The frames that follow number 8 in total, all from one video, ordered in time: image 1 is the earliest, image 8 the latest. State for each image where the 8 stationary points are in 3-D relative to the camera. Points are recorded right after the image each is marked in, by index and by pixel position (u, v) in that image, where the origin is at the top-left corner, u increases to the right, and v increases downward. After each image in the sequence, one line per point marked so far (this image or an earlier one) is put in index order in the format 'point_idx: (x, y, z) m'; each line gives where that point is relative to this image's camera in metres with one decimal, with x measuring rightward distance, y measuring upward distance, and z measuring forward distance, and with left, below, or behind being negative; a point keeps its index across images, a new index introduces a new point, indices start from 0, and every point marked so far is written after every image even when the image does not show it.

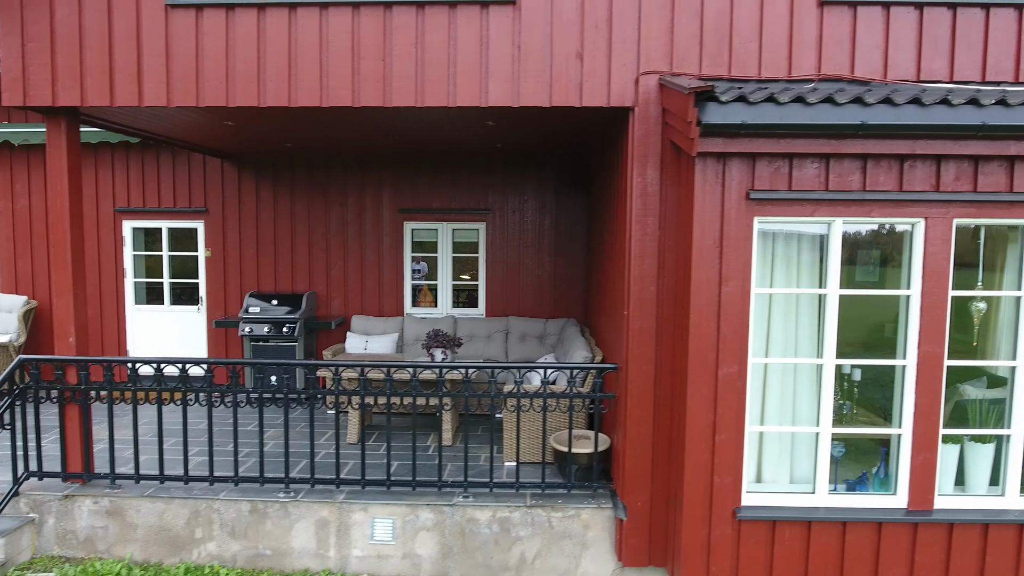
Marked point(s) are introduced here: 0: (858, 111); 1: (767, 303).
0: (+1.8, +0.9, +3.4) m
1: (+1.4, -0.1, +3.8) m
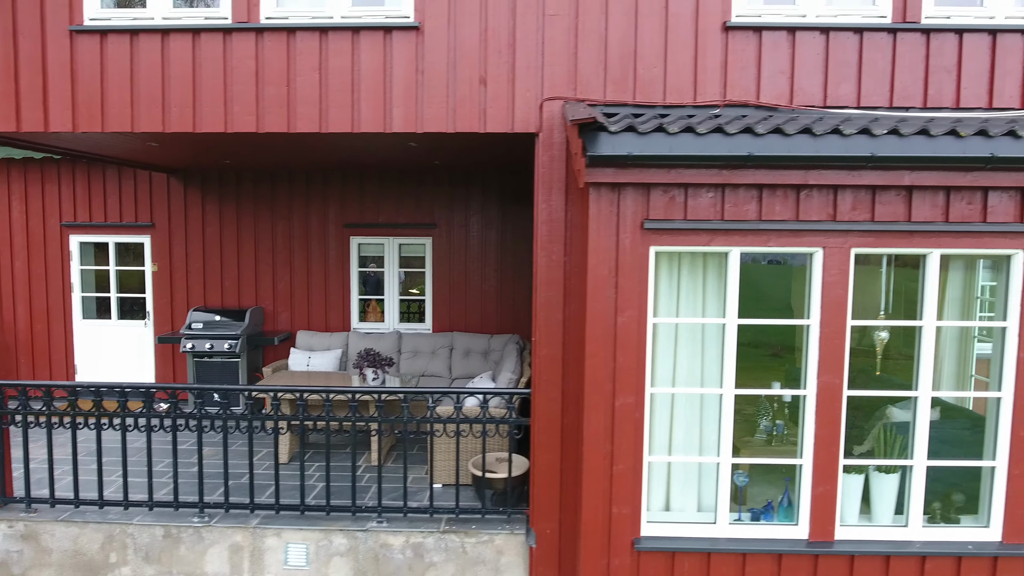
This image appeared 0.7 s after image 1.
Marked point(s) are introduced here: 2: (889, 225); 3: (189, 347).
0: (+1.2, +0.8, +3.4) m
1: (+0.9, -0.3, +3.7) m
2: (+2.1, +0.3, +3.5) m
3: (-3.1, -0.6, +6.3) m
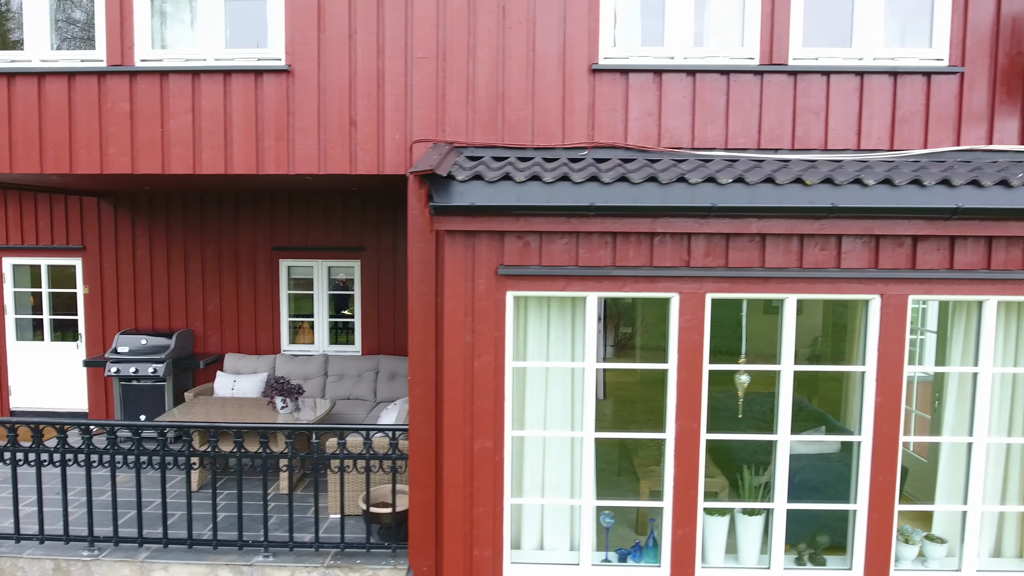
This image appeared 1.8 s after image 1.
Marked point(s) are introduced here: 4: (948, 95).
0: (+0.4, +0.5, +3.4) m
1: (+0.1, -0.5, +3.7) m
2: (+1.3, +0.1, +3.5) m
3: (-3.9, -0.8, +6.3) m
4: (+2.6, +1.2, +3.9) m
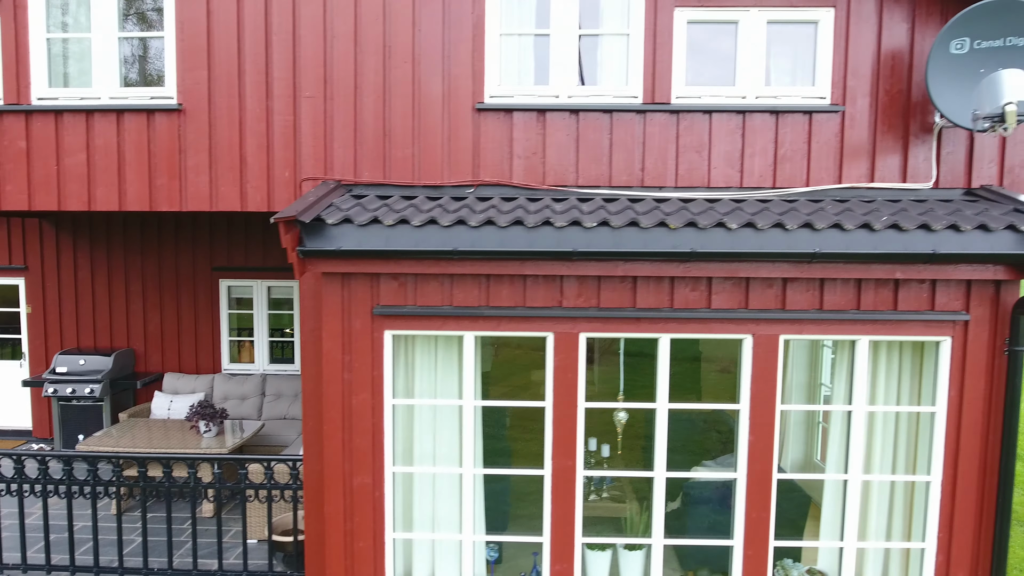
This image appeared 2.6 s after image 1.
0: (-0.3, +0.3, +3.4) m
1: (-0.6, -0.8, +3.8) m
2: (+0.6, -0.1, +3.6) m
3: (-4.6, -1.0, +6.4) m
4: (+1.9, +0.9, +3.9) m
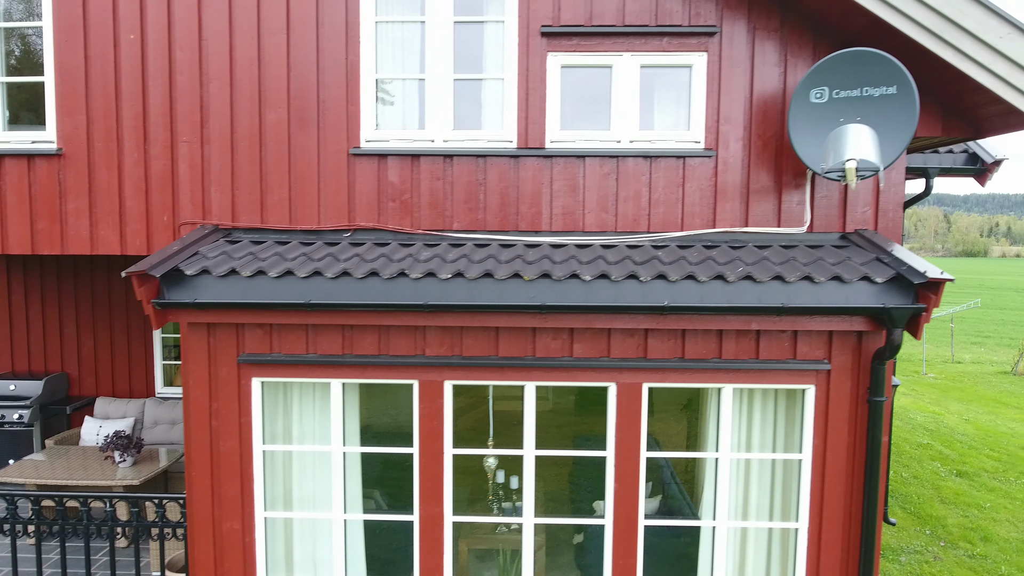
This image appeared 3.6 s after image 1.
0: (-1.0, 0.0, +3.4) m
1: (-1.4, -1.0, +3.8) m
2: (-0.2, -0.4, +3.6) m
3: (-5.3, -1.3, +6.4) m
4: (+1.2, +0.7, +3.9) m
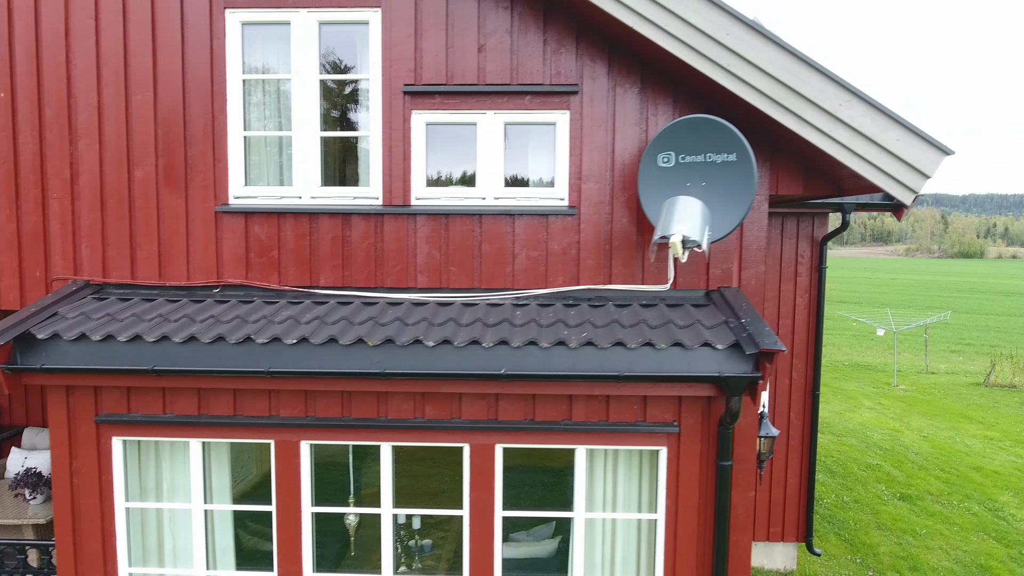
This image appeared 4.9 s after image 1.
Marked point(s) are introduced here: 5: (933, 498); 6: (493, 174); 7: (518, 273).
0: (-1.9, -0.3, +3.4) m
1: (-2.2, -1.4, +3.9) m
2: (-1.0, -0.8, +3.6) m
3: (-6.1, -1.6, +6.5) m
4: (+0.3, +0.3, +3.9) m
5: (+5.9, -2.9, +9.0) m
6: (-0.1, +0.7, +3.9) m
7: (0.0, +0.1, +3.9) m
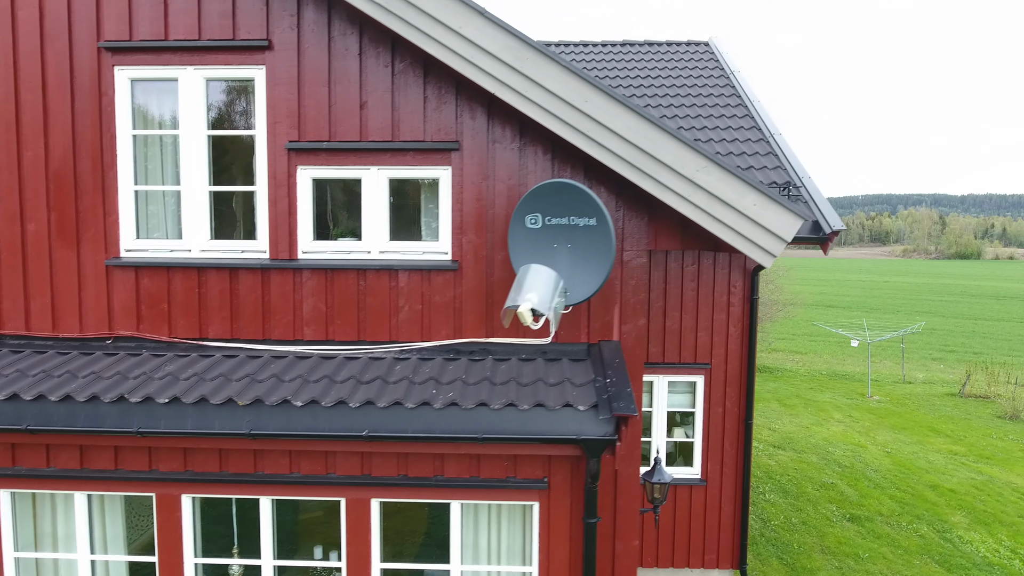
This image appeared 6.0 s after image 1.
0: (-2.6, -0.7, +3.5) m
1: (-2.9, -1.7, +3.9) m
2: (-1.7, -1.1, +3.7) m
3: (-6.8, -2.0, +6.6) m
4: (-0.4, 0.0, +3.9) m
5: (+5.2, -3.2, +9.0) m
6: (-0.8, +0.4, +4.0) m
7: (-0.7, -0.2, +4.0) m
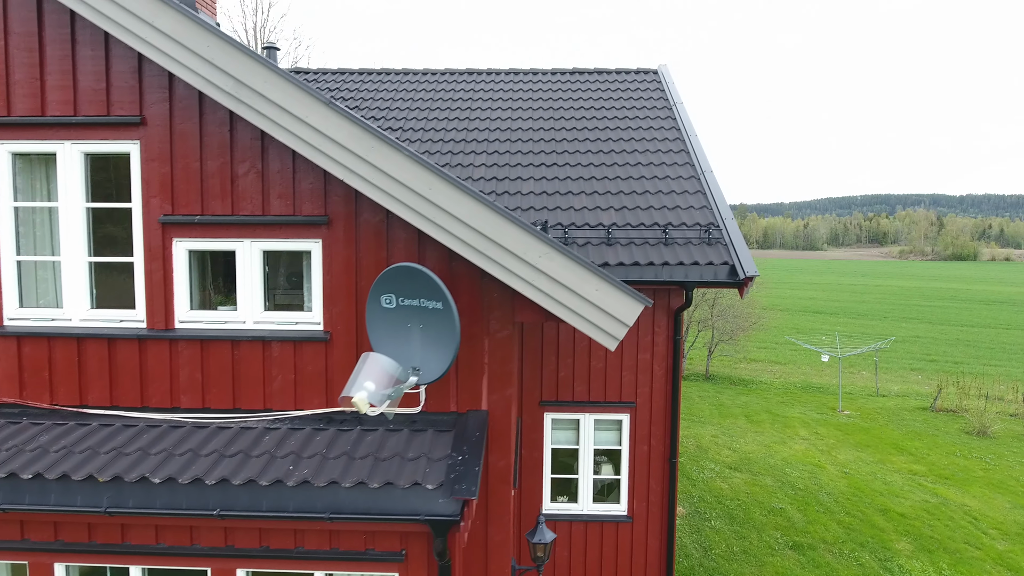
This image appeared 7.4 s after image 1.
0: (-3.4, -1.1, +3.6) m
1: (-3.7, -2.1, +4.0) m
2: (-2.6, -1.5, +3.8) m
3: (-7.6, -2.4, +6.7) m
4: (-1.2, -0.4, +4.0) m
5: (+4.4, -3.6, +9.1) m
6: (-1.6, -0.1, +4.0) m
7: (-1.5, -0.7, +4.0) m
